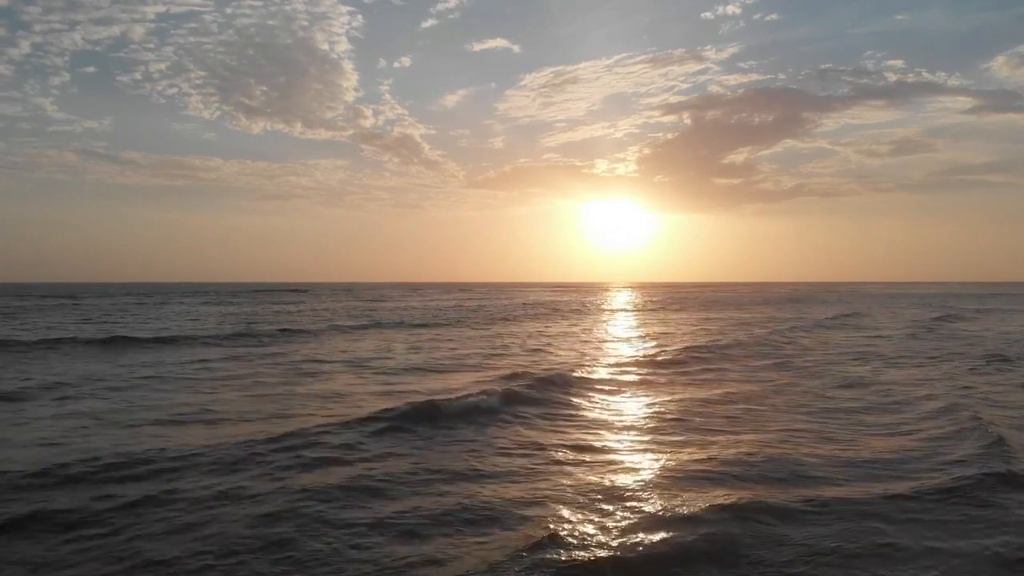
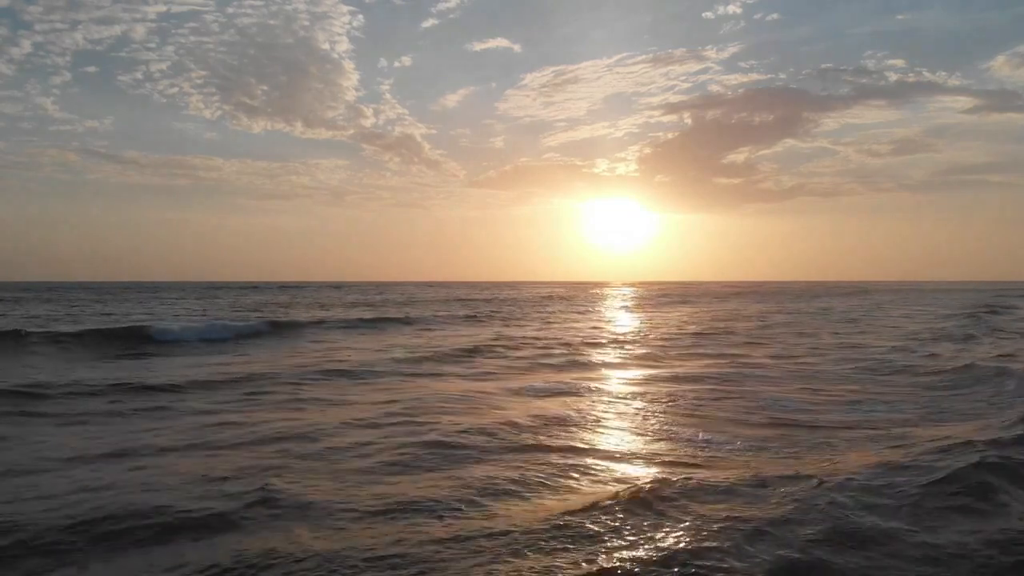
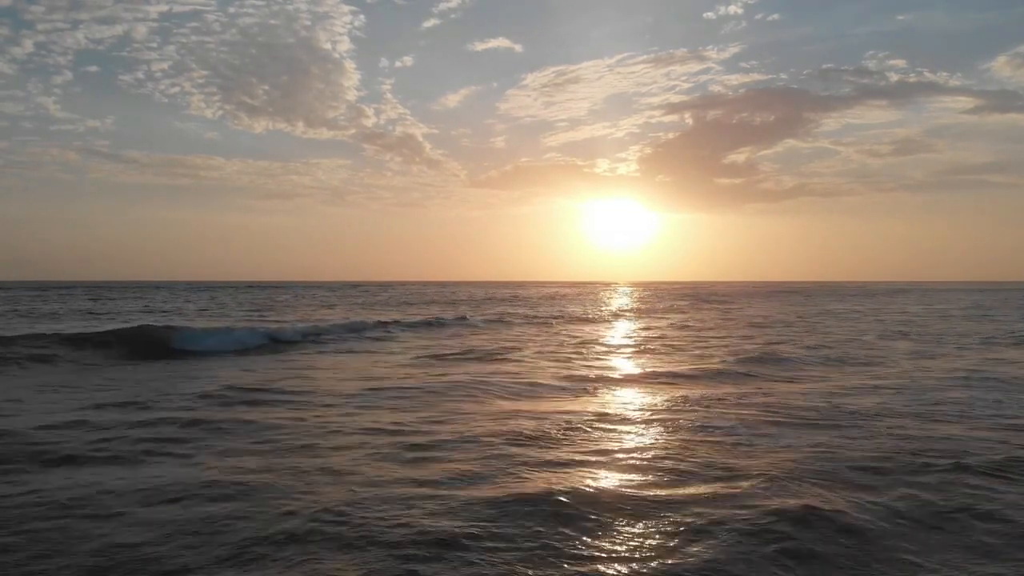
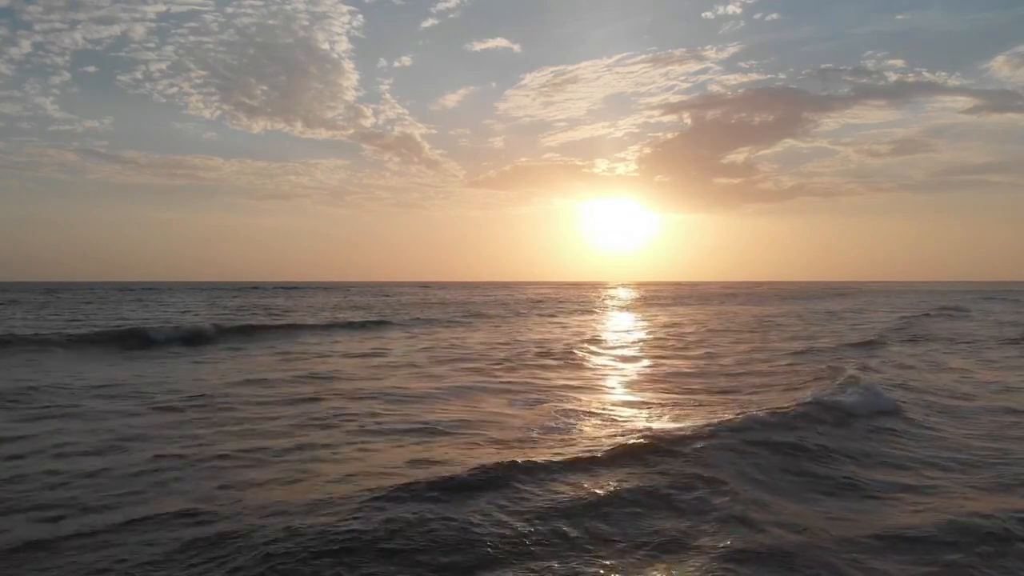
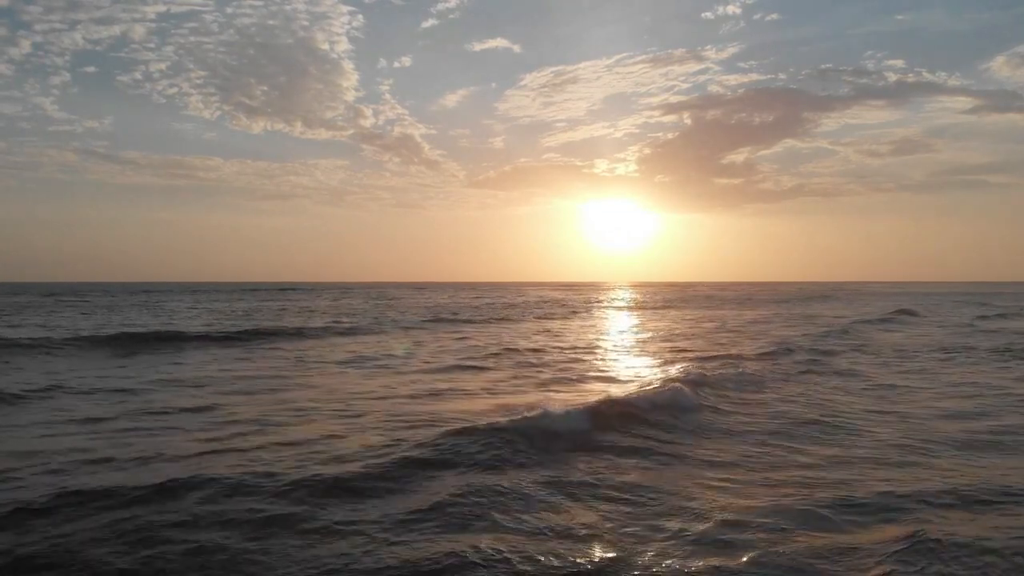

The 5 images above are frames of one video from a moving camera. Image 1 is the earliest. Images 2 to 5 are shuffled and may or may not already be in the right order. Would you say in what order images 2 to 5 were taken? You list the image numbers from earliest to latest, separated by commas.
5, 4, 2, 3
